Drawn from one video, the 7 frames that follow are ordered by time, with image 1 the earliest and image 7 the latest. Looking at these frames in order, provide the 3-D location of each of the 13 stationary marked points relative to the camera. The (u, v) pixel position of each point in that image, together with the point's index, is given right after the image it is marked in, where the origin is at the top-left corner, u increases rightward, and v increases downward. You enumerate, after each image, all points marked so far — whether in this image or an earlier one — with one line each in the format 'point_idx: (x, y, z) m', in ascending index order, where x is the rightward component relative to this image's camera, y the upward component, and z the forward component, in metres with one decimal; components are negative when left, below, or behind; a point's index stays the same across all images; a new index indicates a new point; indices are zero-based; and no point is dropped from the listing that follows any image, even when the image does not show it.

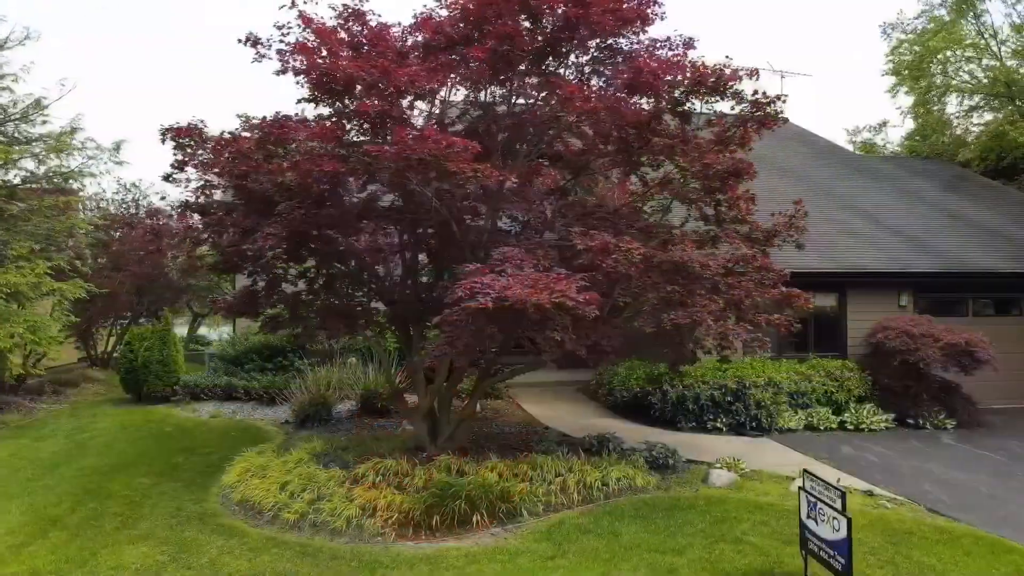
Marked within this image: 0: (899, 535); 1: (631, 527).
0: (+2.6, -1.7, +5.1) m
1: (+0.9, -1.7, +5.3) m
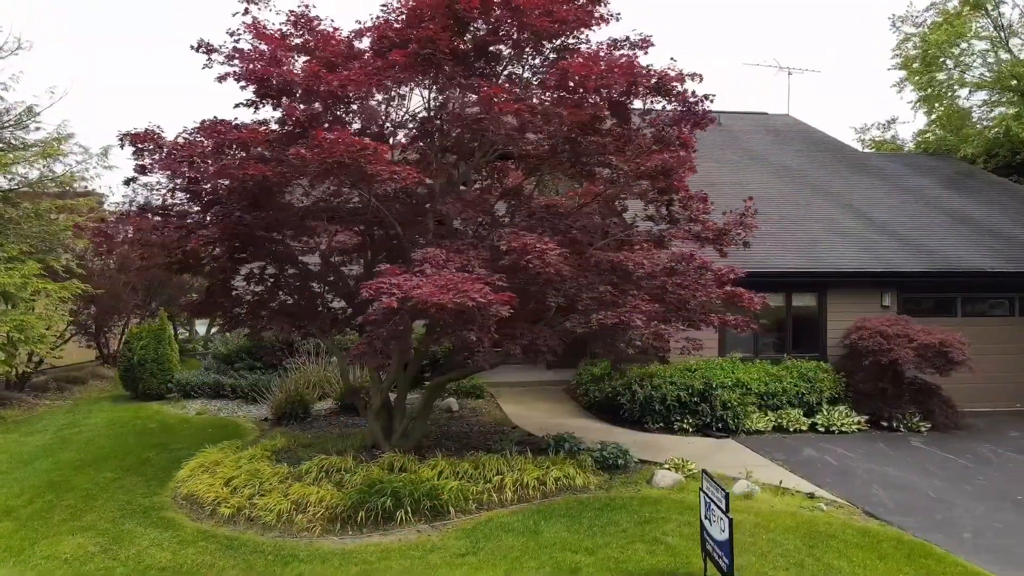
0: (+2.1, -1.7, +5.0) m
1: (+0.3, -1.7, +5.4) m
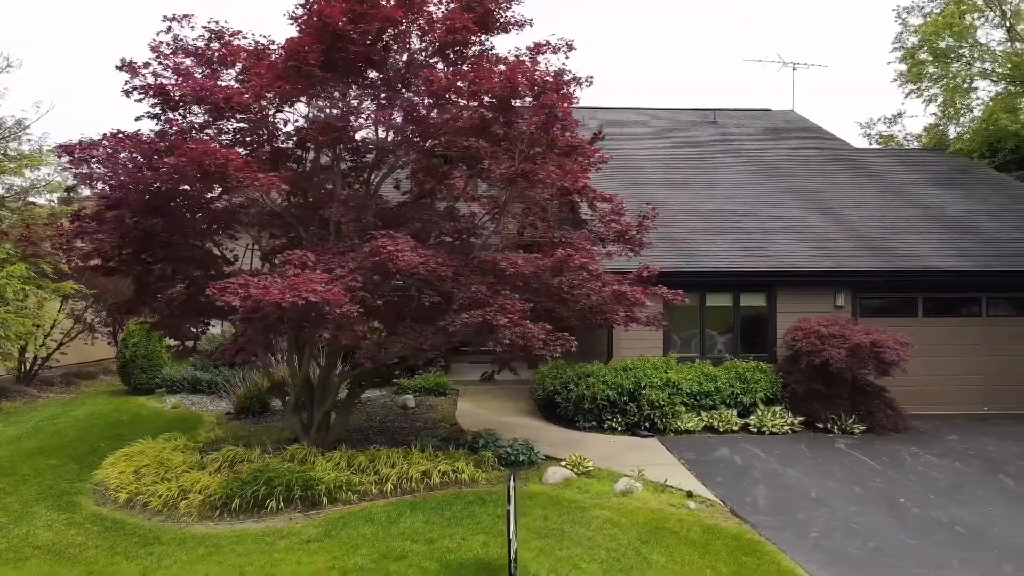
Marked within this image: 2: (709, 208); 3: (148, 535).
0: (+1.0, -1.7, +5.1) m
1: (-0.7, -1.7, +5.6) m
2: (+3.0, +1.3, +11.4) m
3: (-2.6, -1.8, +5.4) m
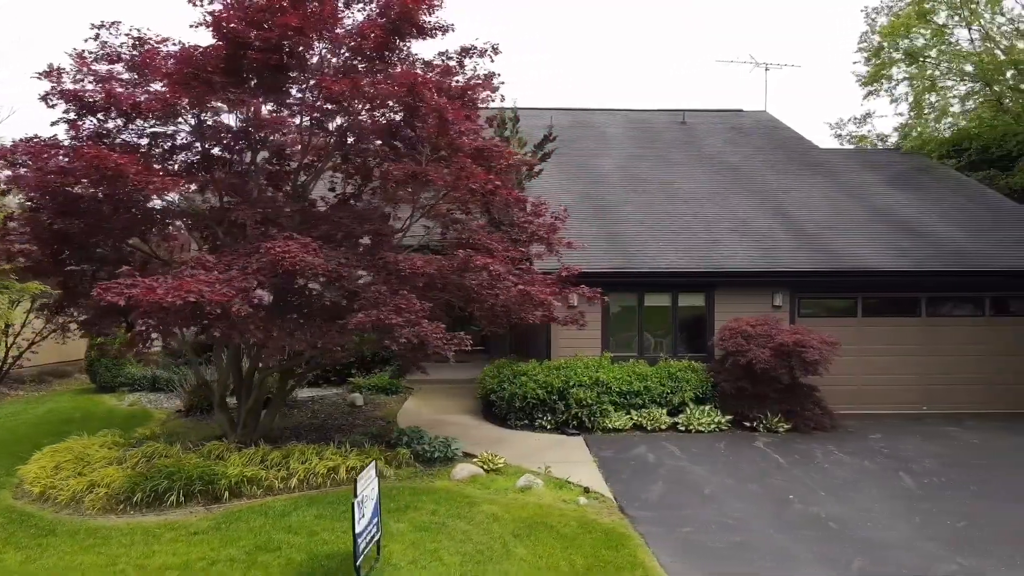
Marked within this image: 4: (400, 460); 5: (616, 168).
0: (+0.1, -1.7, +5.2) m
1: (-1.6, -1.7, +5.7) m
2: (+2.3, +1.3, +11.5) m
3: (-3.5, -1.8, +5.5) m
4: (-1.1, -1.6, +7.0) m
5: (+1.9, +2.2, +13.3) m
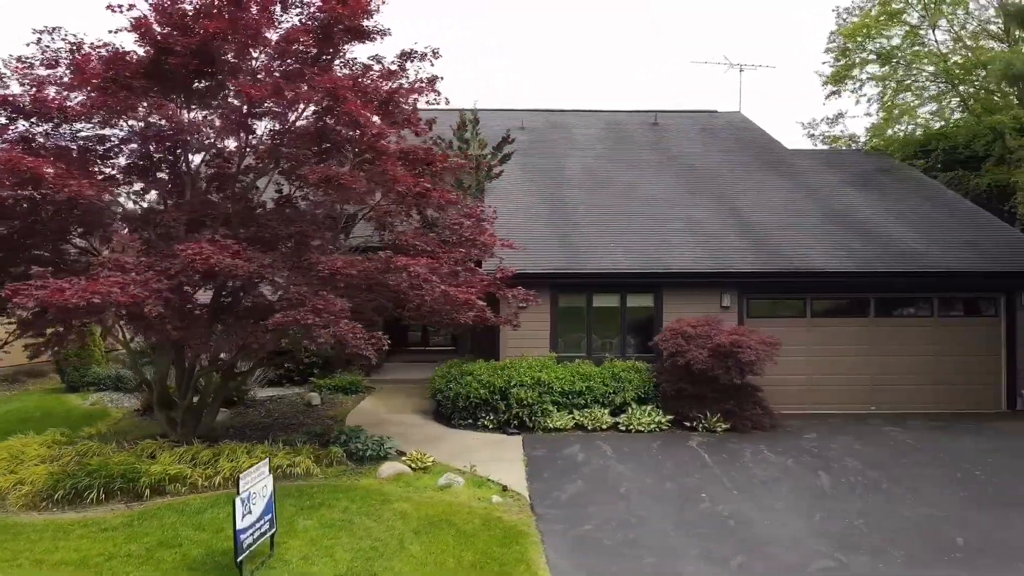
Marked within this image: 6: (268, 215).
0: (-0.6, -1.7, +5.3) m
1: (-2.3, -1.7, +5.8) m
2: (+1.6, +1.2, +11.6) m
3: (-4.2, -1.8, +5.7) m
4: (-1.7, -1.6, +7.1) m
5: (+1.2, +2.2, +13.3) m
6: (-2.3, +0.7, +7.1) m
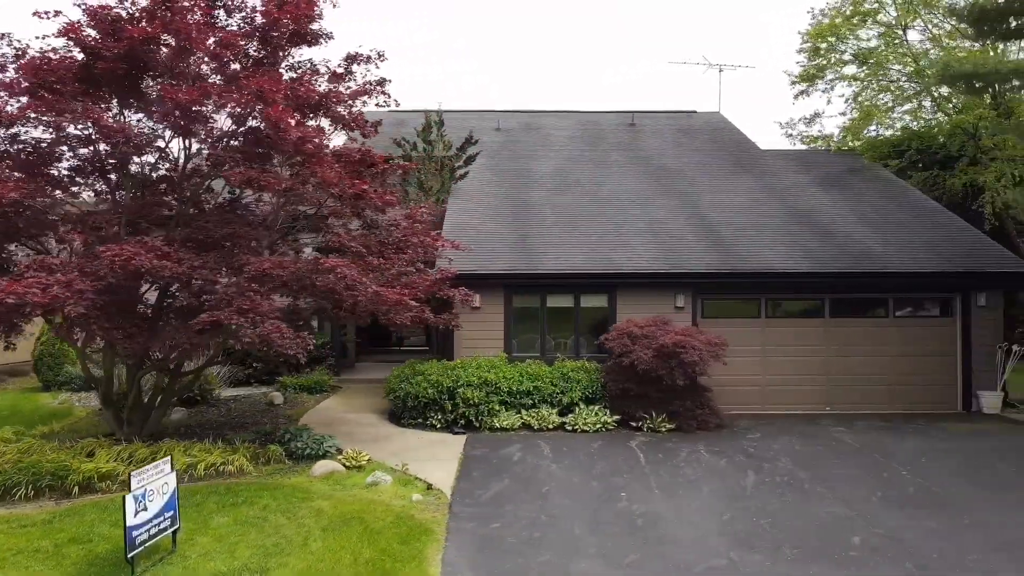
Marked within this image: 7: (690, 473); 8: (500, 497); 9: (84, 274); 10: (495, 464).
0: (-1.2, -1.7, +5.4) m
1: (-2.9, -1.7, +5.9) m
2: (+1.1, +1.2, +11.6) m
3: (-4.8, -1.8, +5.8) m
4: (-2.4, -1.7, +7.2) m
5: (+0.7, +2.1, +13.4) m
6: (-3.0, +0.7, +7.2) m
7: (+1.6, -1.7, +6.8) m
8: (-0.1, -1.7, +6.1) m
9: (-3.5, +0.1, +6.1) m
10: (-0.2, -1.7, +7.2) m
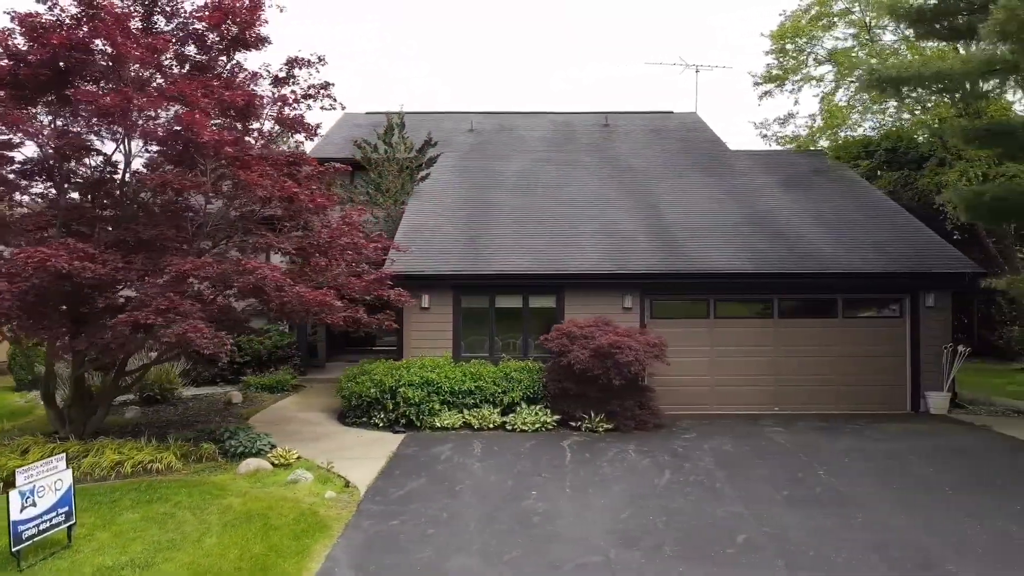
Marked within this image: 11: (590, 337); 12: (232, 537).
0: (-2.0, -1.7, +5.5) m
1: (-3.7, -1.8, +6.1) m
2: (+0.4, +1.2, +11.7) m
3: (-5.6, -1.8, +5.9) m
4: (-3.1, -1.7, +7.4) m
5: (0.0, +2.1, +13.5) m
6: (-3.7, +0.7, +7.3) m
7: (+0.9, -1.7, +6.9) m
8: (-0.8, -1.7, +6.2) m
9: (-4.2, +0.1, +6.2) m
10: (-0.9, -1.7, +7.3) m
11: (+0.9, -0.6, +8.7) m
12: (-1.9, -1.7, +5.2) m
